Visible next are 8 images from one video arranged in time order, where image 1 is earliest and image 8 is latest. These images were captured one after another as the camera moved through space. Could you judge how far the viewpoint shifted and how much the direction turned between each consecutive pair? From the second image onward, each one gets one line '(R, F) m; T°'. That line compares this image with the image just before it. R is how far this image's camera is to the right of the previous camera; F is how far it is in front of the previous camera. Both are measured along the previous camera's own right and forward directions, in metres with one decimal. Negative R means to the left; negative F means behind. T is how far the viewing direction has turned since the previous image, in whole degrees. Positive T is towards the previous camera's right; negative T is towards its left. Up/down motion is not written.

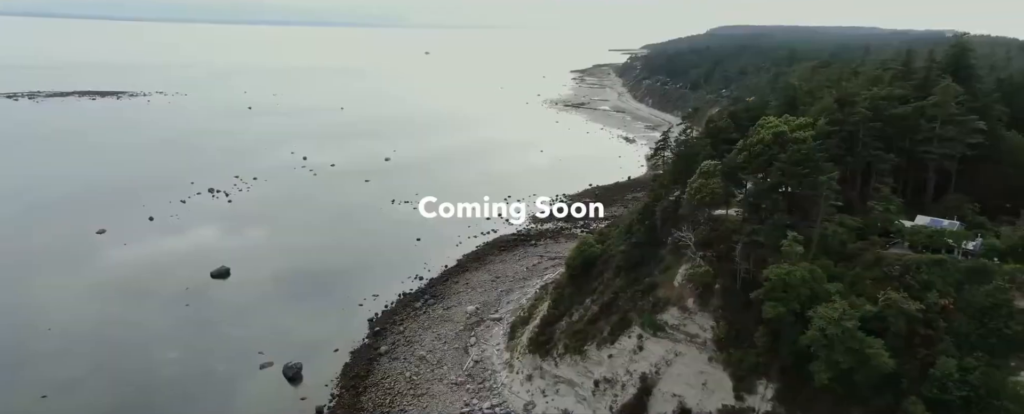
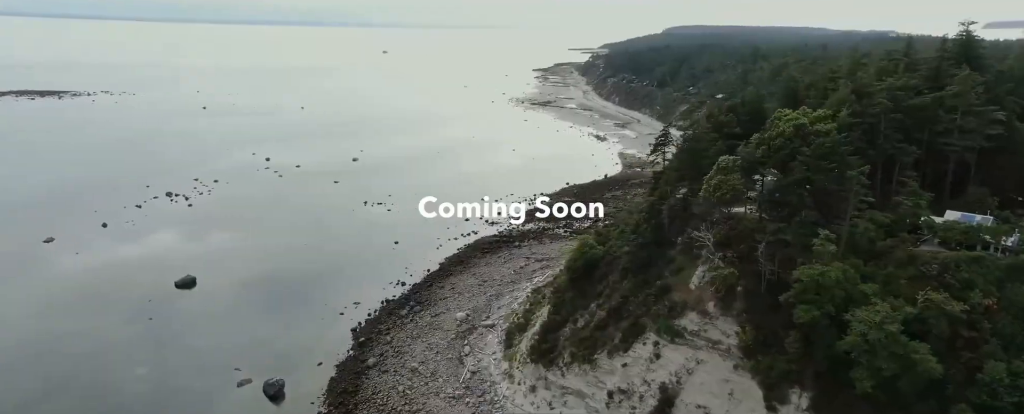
(-1.2, +1.4) m; +3°
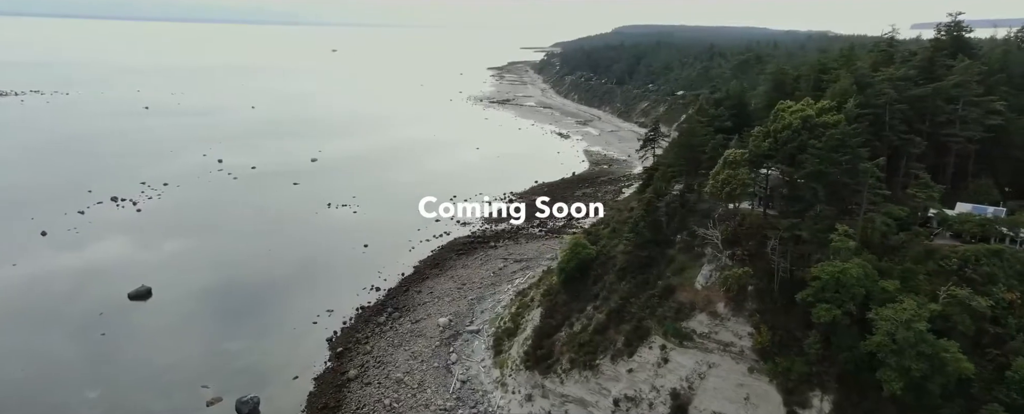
(-1.1, +1.2) m; +4°
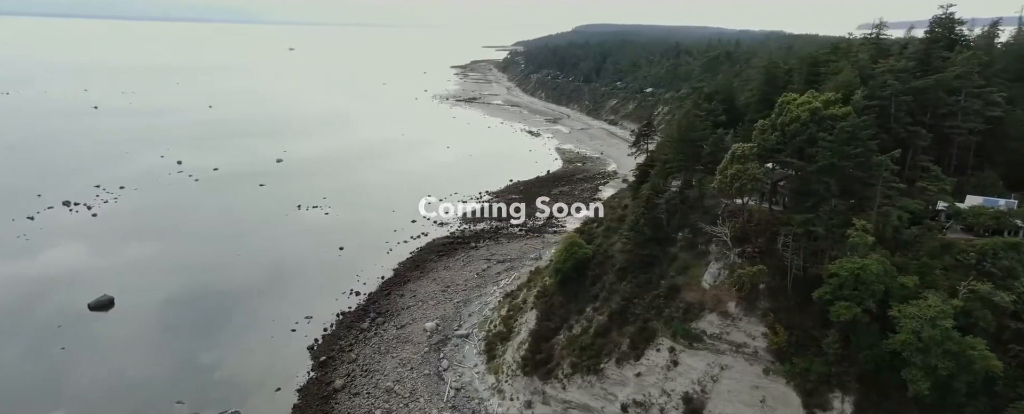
(-0.9, +0.9) m; +3°
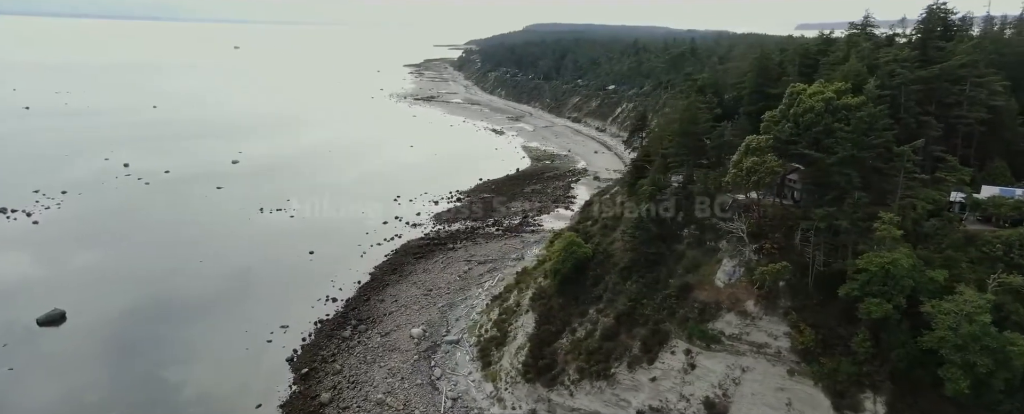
(-1.2, +1.1) m; +4°
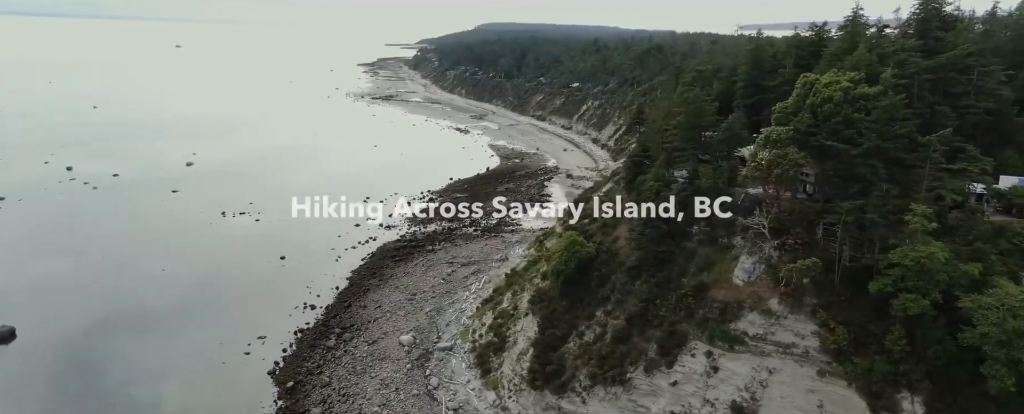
(-1.3, +1.1) m; +4°
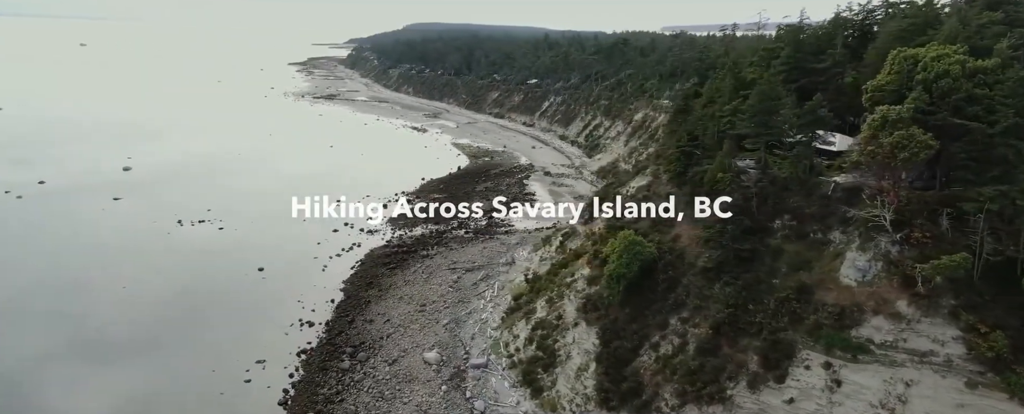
(-3.2, +2.5) m; +4°
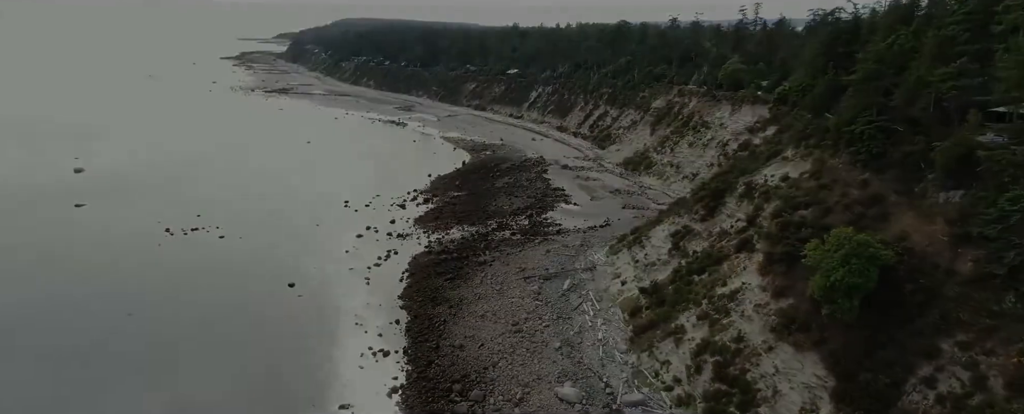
(-5.8, +4.3) m; +2°
